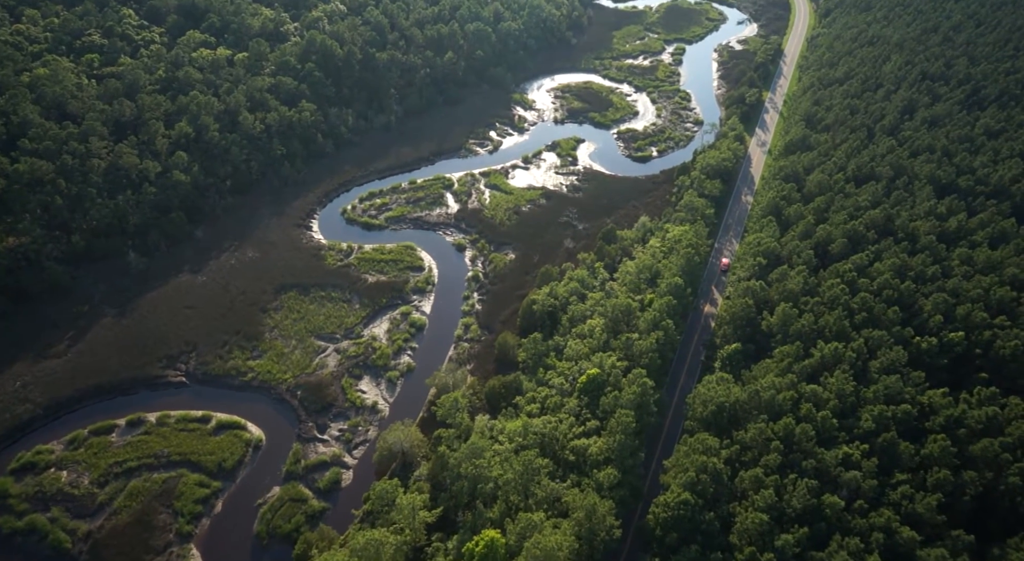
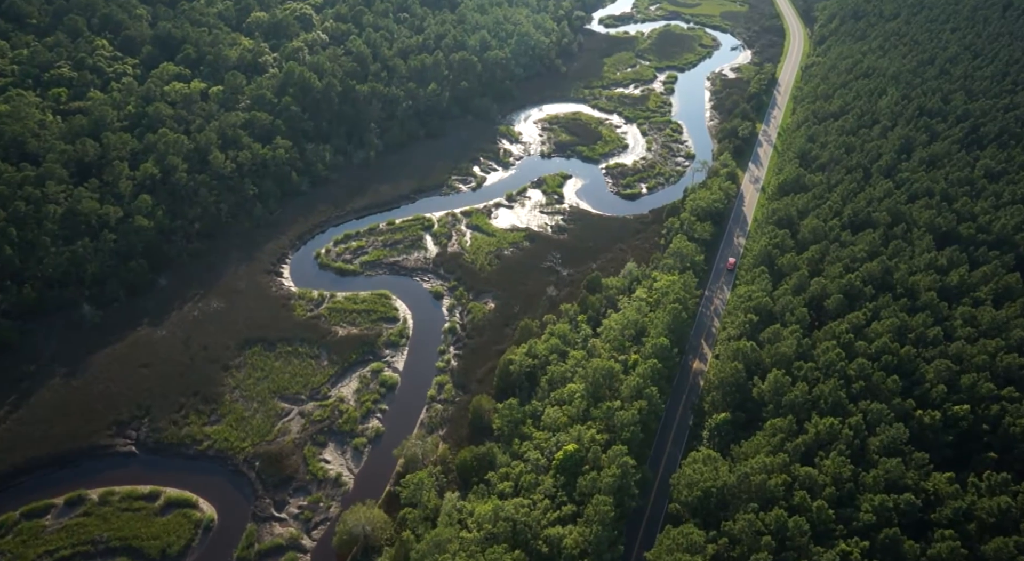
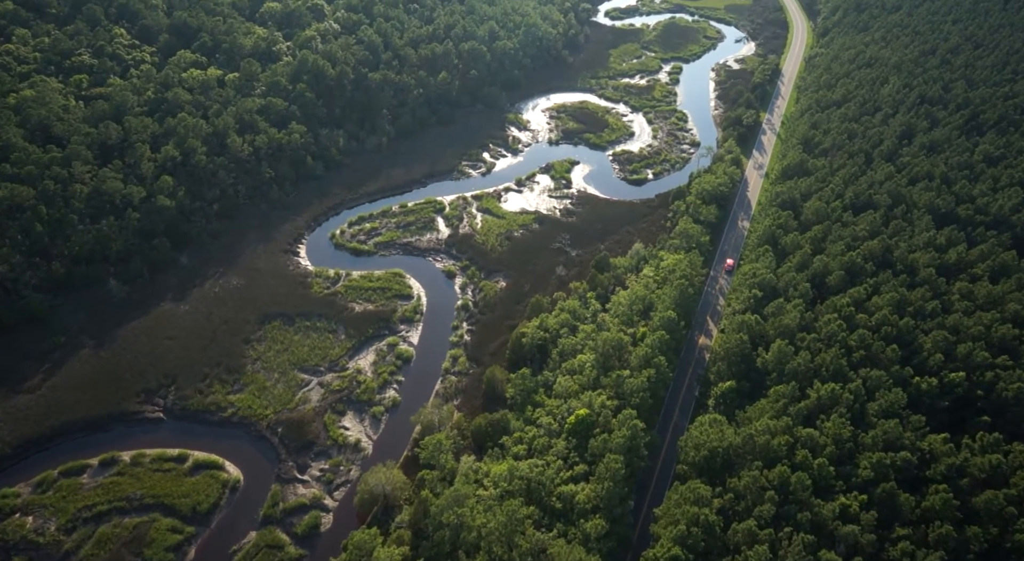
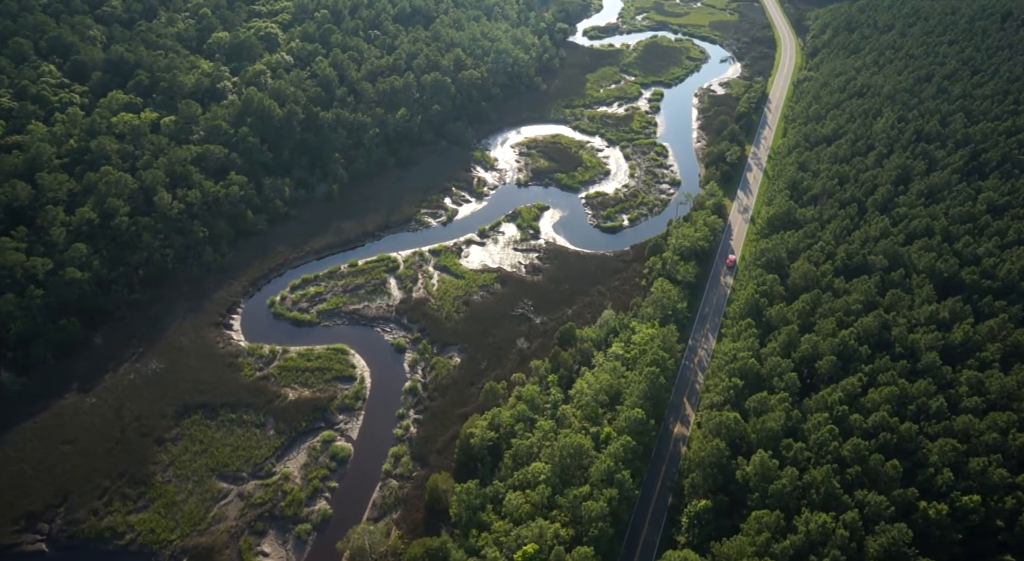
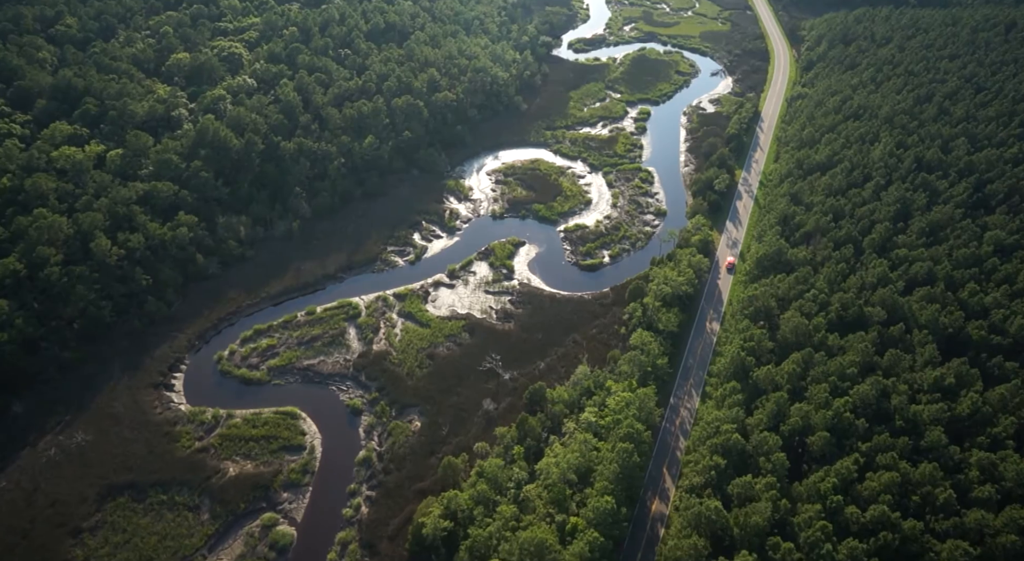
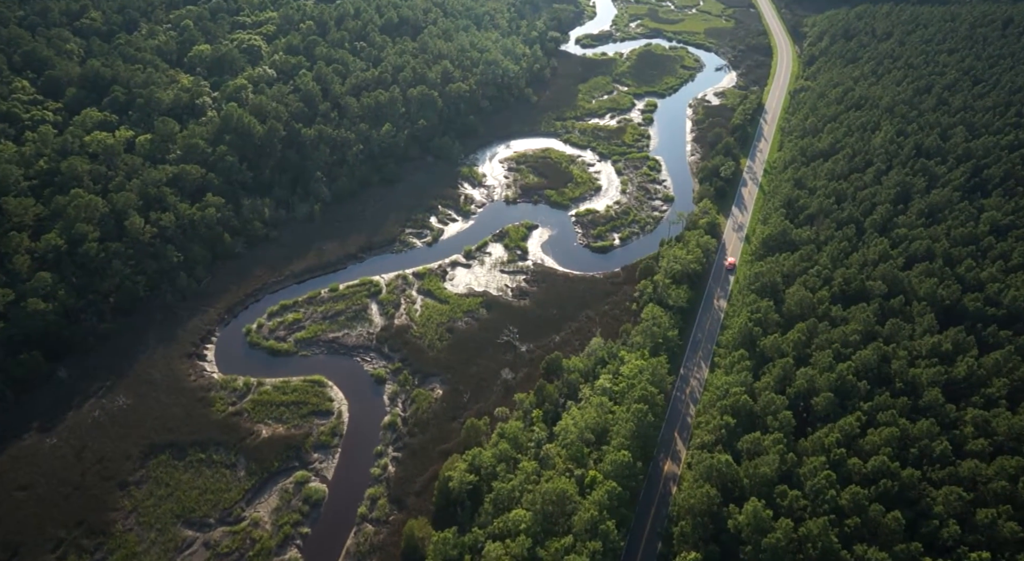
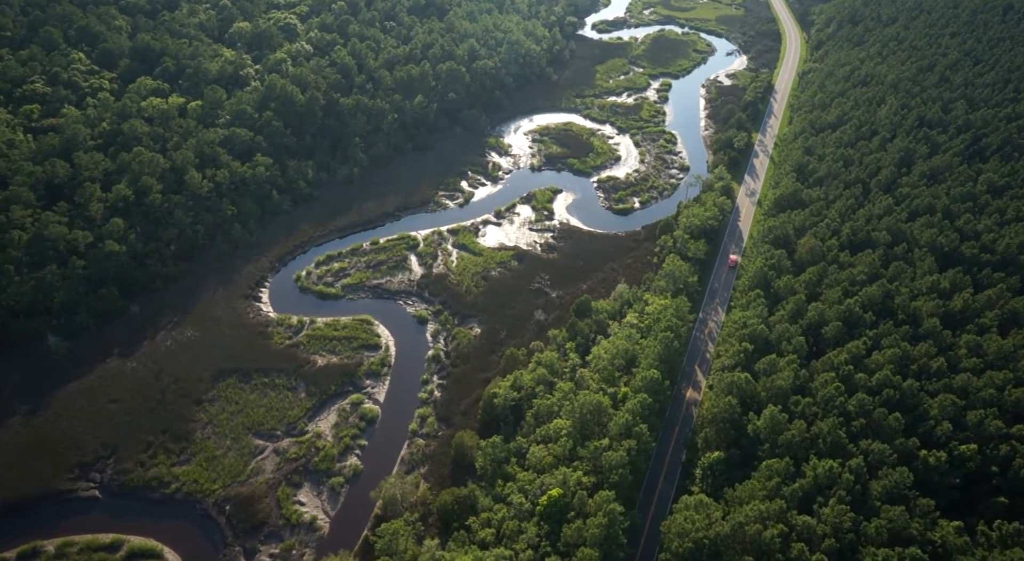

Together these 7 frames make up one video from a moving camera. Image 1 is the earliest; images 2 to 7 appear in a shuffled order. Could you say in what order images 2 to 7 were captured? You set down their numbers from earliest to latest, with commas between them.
3, 2, 7, 4, 6, 5
